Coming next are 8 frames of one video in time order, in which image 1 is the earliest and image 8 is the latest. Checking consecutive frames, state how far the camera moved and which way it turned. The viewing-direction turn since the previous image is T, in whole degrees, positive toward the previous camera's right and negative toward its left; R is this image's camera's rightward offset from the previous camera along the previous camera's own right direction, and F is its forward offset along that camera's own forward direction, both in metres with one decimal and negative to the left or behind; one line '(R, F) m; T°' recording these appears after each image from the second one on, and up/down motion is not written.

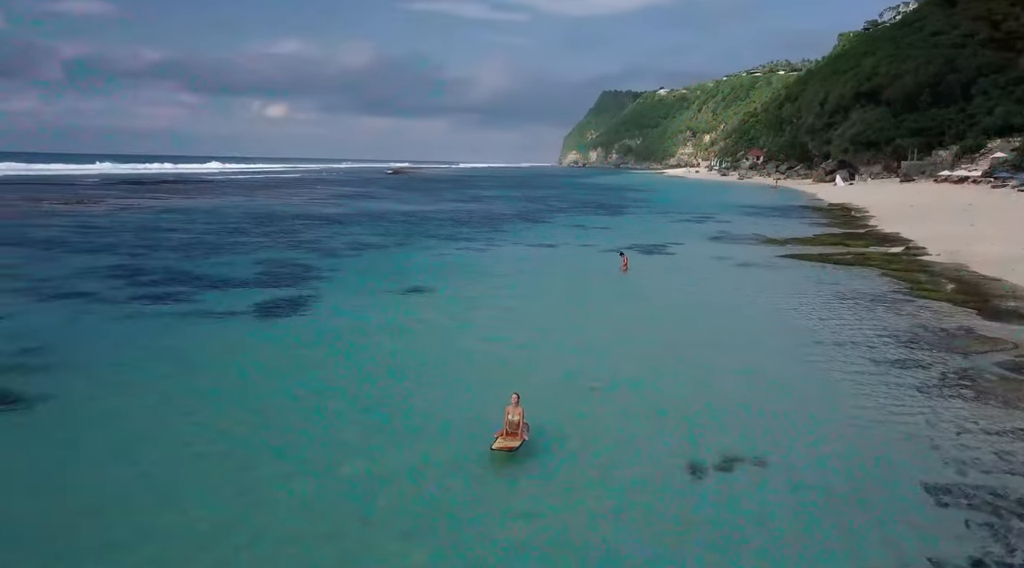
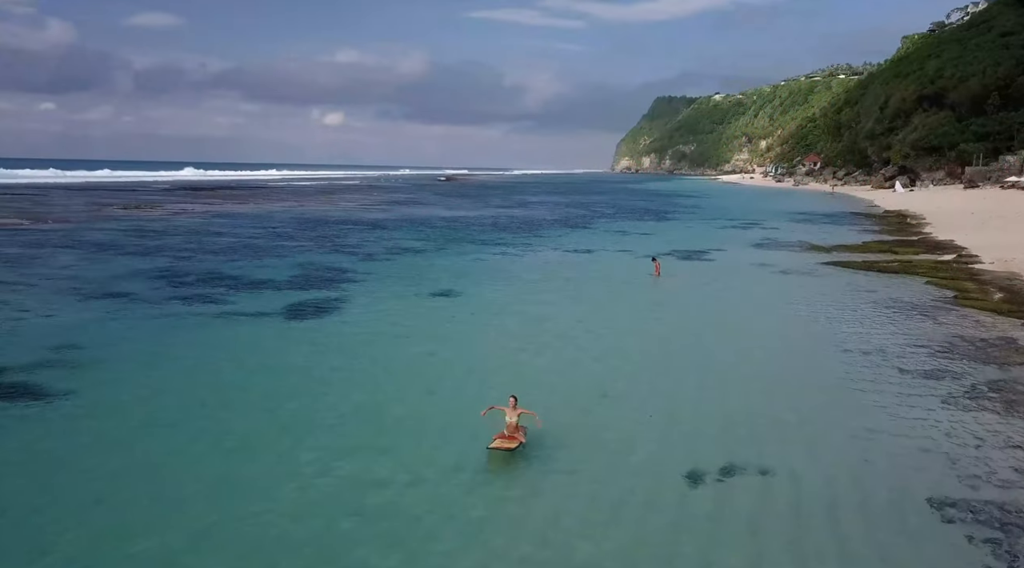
(+1.0, -0.1) m; -4°
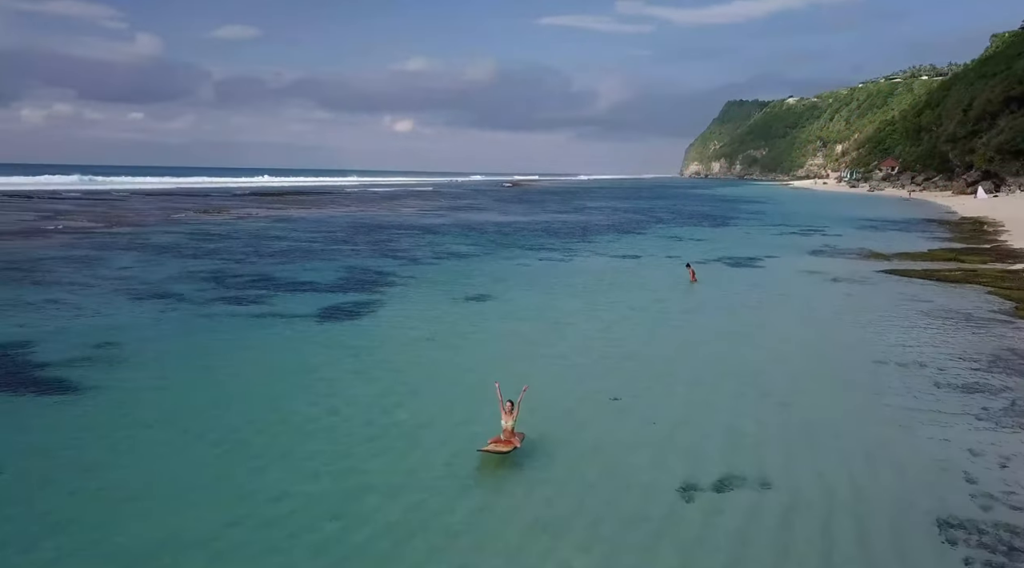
(+1.4, 0.0) m; -6°
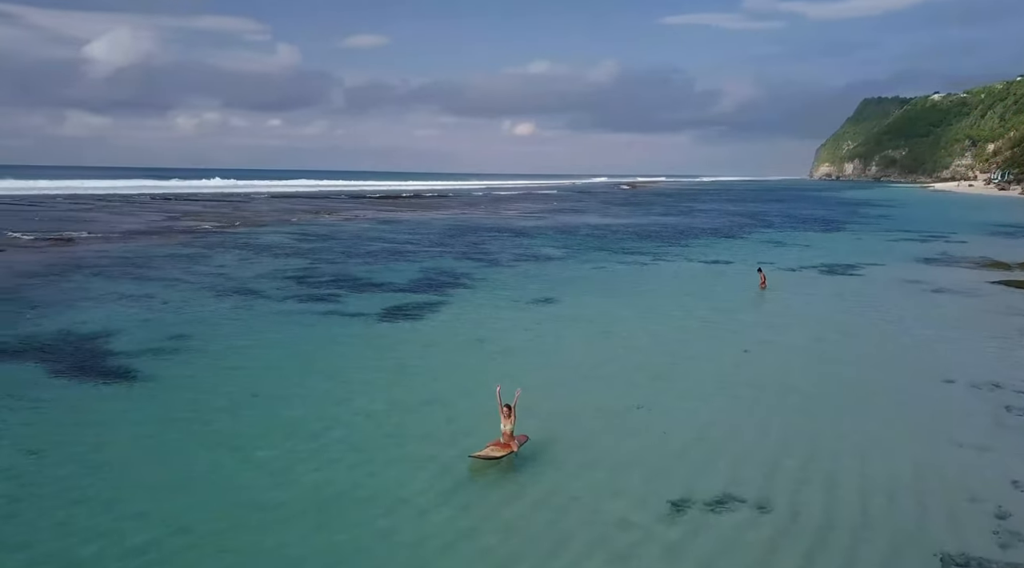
(+2.3, +0.2) m; -10°
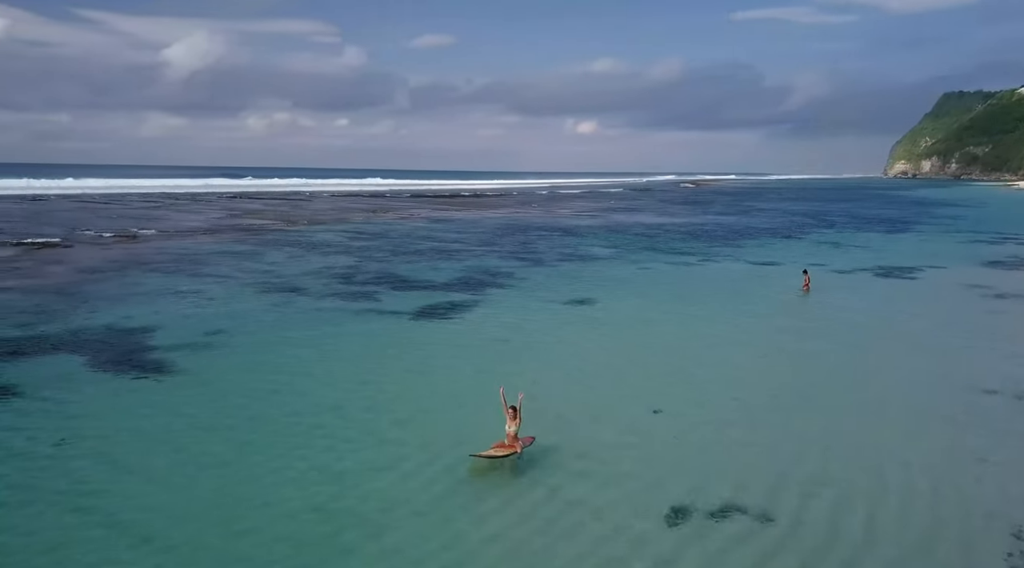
(+1.1, +0.1) m; -5°
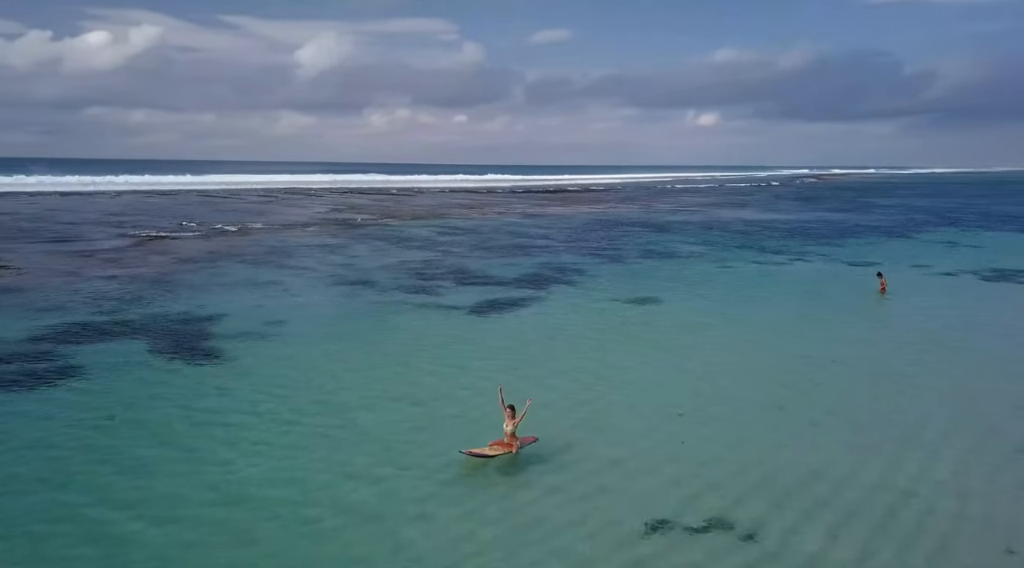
(+2.3, +0.4) m; -10°
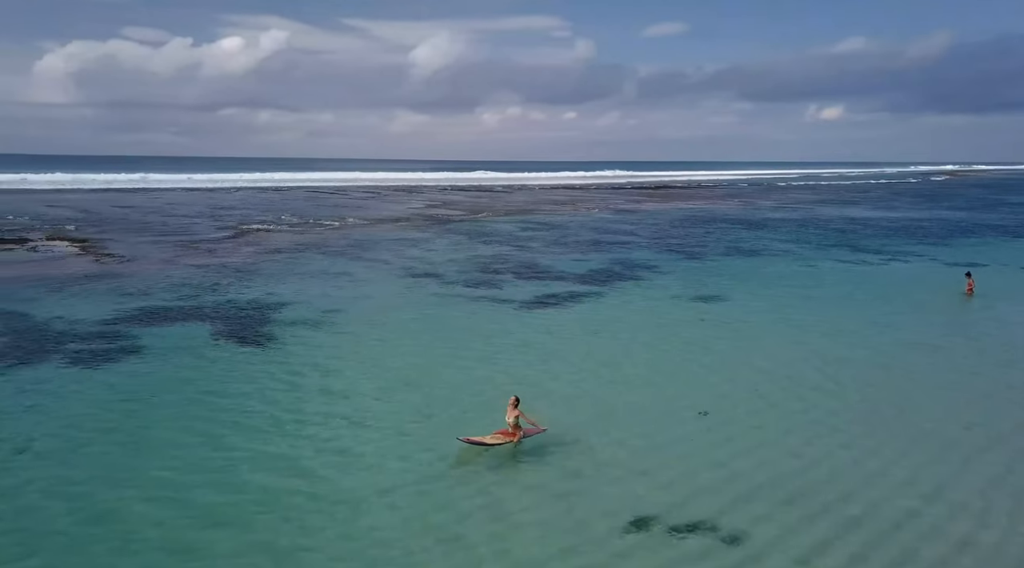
(+2.0, +0.5) m; -9°
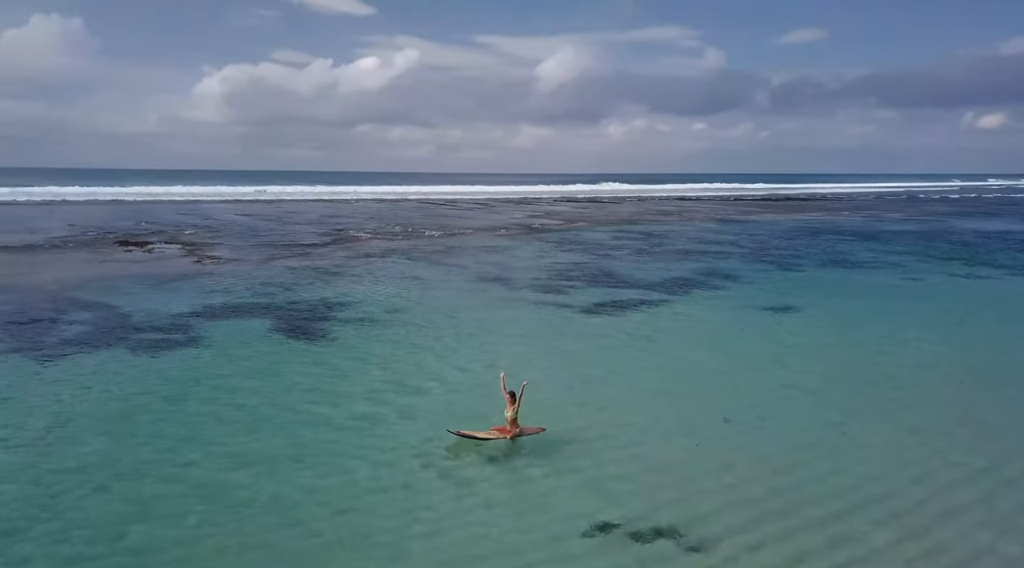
(+2.4, +0.8) m; -10°
